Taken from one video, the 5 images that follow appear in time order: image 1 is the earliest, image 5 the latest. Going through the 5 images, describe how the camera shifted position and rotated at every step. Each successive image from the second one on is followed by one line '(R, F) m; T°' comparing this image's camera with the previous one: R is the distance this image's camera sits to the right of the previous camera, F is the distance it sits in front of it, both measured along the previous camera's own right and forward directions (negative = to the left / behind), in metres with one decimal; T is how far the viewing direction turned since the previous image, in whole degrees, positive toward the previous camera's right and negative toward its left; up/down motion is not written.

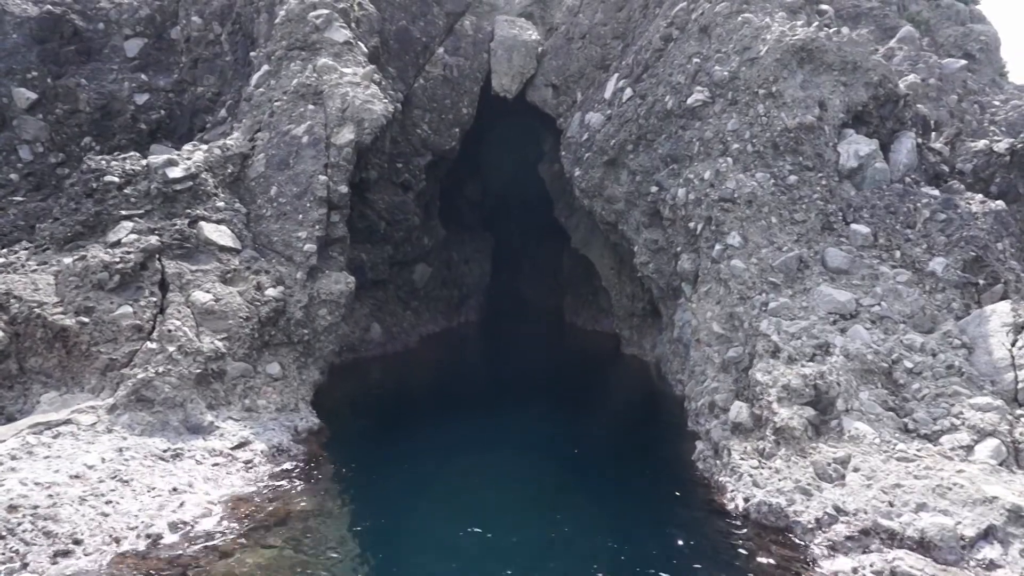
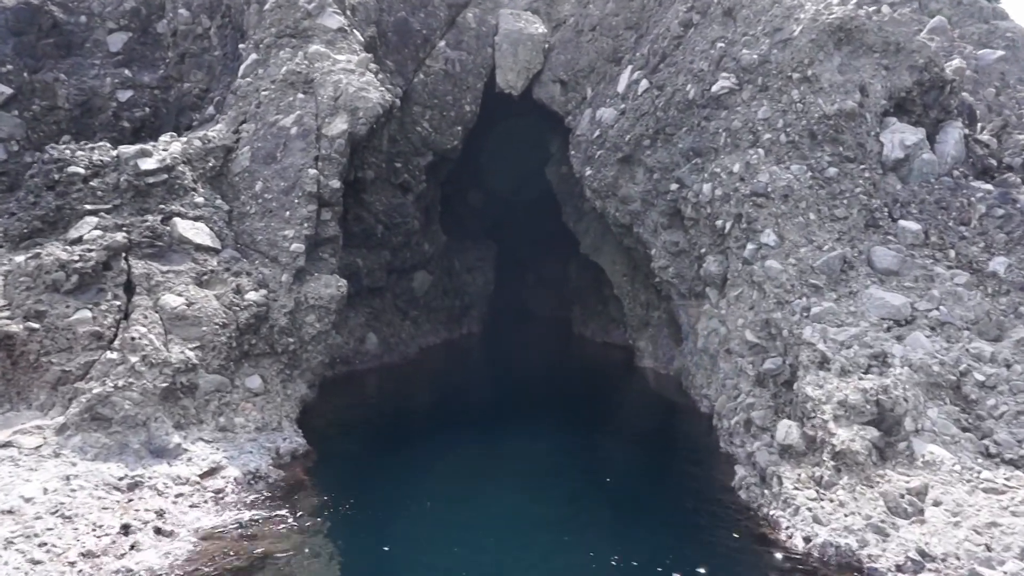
(-0.1, +1.0) m; 0°
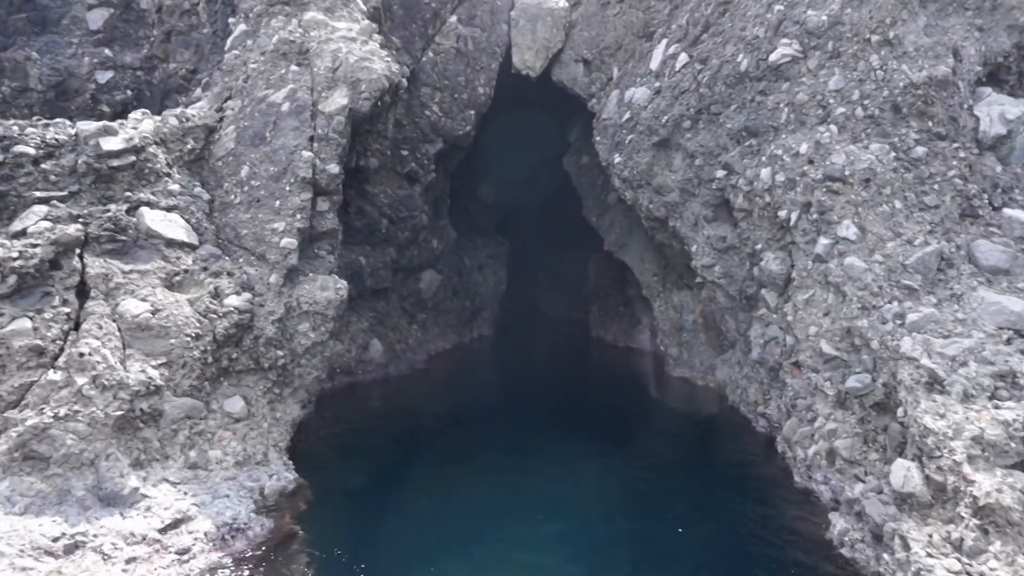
(-0.3, +1.4) m; 0°
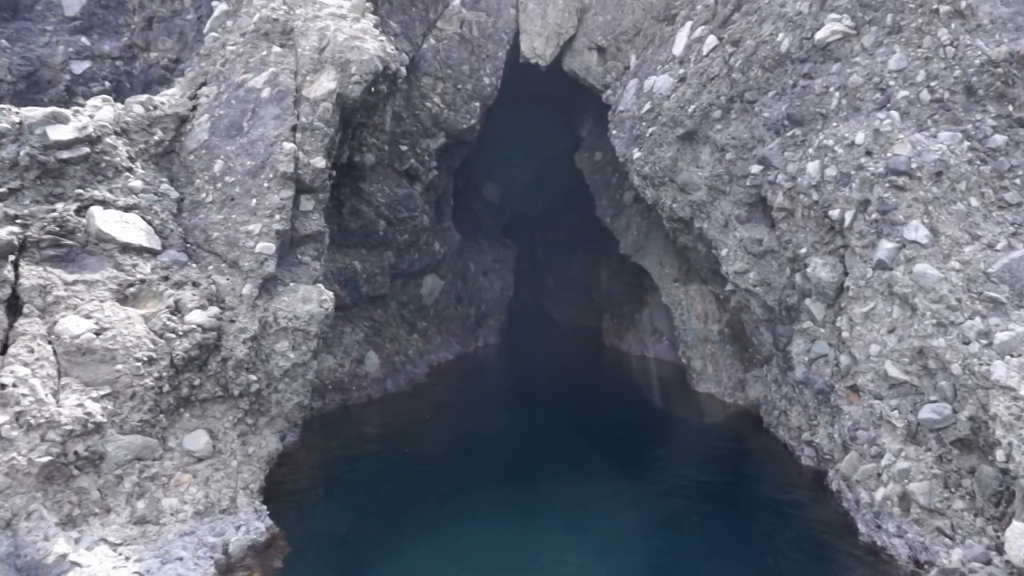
(-0.1, +1.1) m; 0°
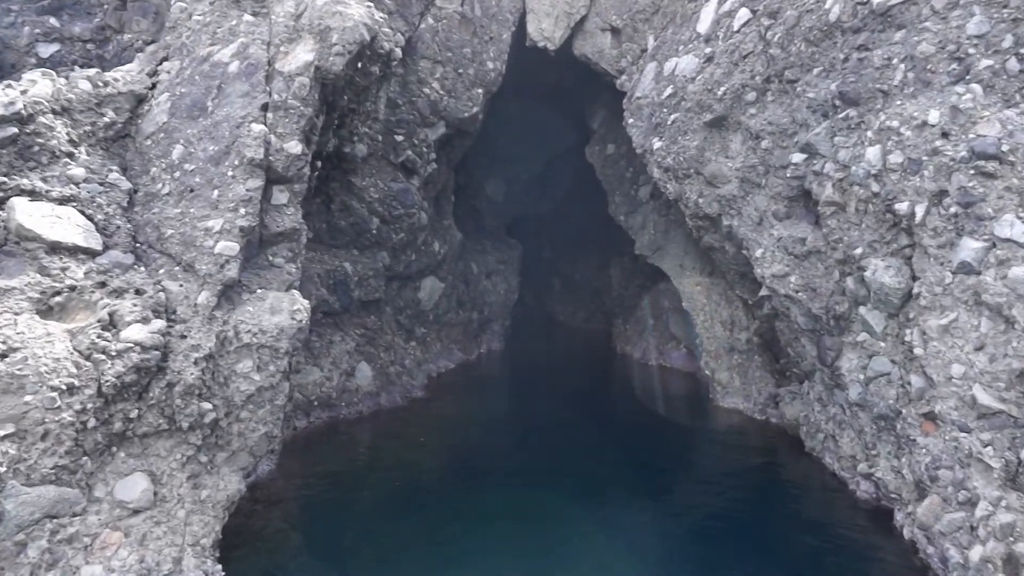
(-0.1, +1.1) m; 0°
